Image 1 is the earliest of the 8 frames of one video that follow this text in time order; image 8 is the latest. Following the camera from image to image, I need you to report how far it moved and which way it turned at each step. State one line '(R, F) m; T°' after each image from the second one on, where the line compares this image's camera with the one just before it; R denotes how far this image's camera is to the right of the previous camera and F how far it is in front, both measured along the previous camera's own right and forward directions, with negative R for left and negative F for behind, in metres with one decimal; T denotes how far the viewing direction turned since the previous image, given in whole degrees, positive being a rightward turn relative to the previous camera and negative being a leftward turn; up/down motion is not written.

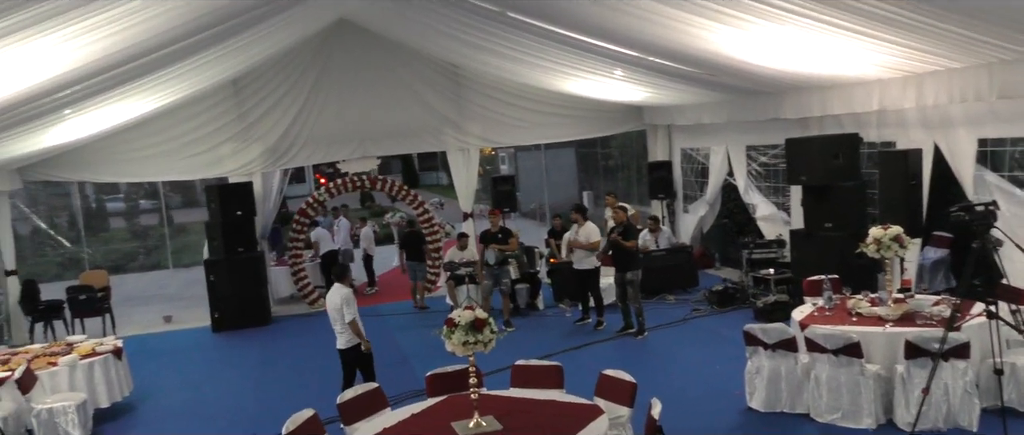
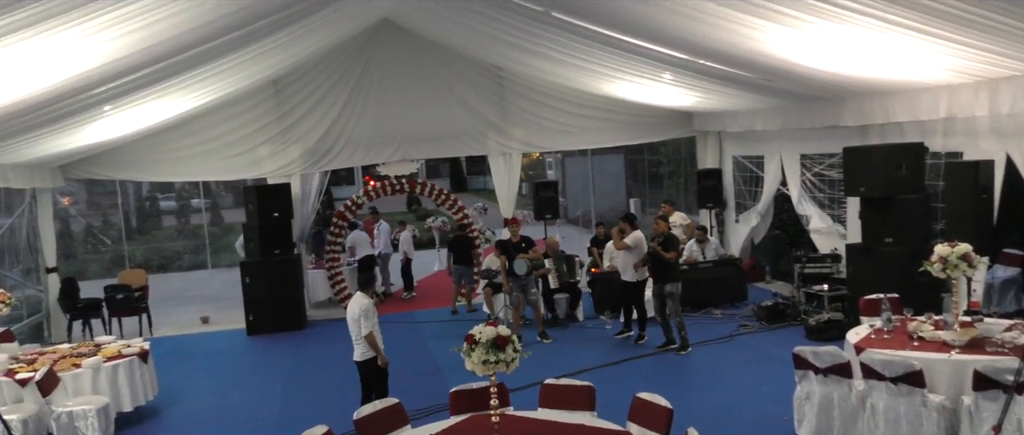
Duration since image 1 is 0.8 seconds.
(+0.1, +0.4) m; -3°
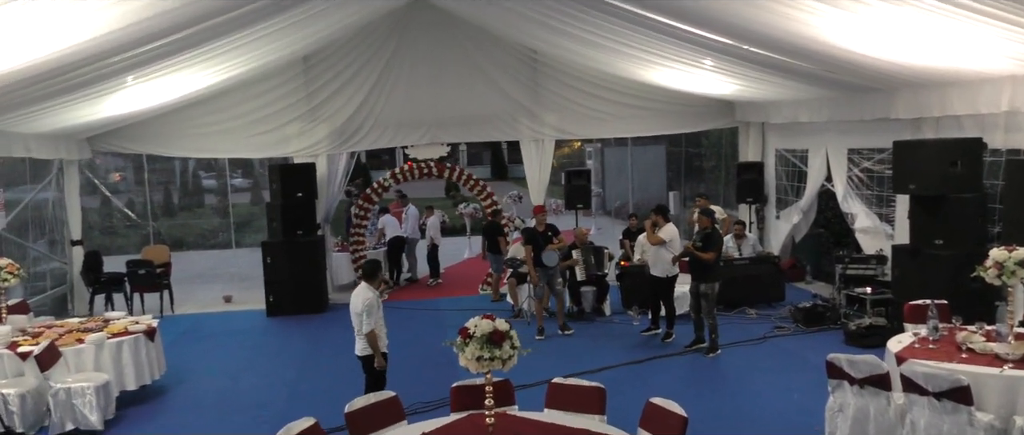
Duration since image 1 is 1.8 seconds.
(+0.2, +0.4) m; -3°
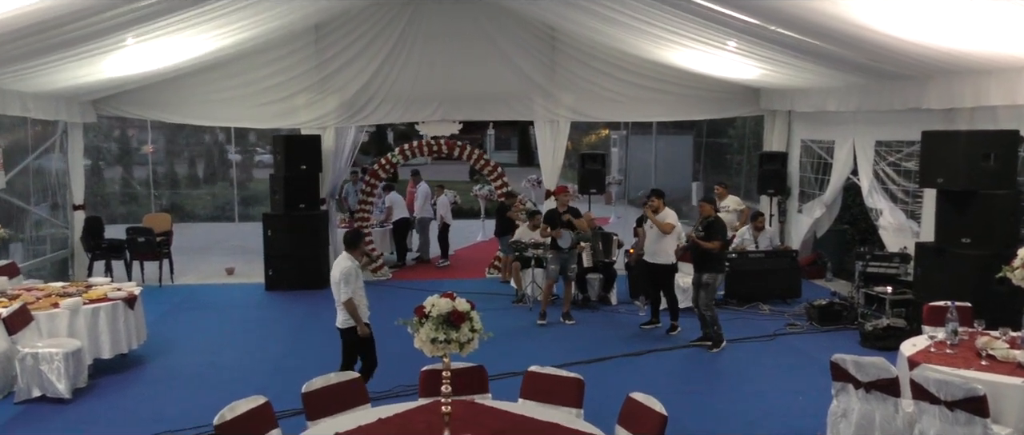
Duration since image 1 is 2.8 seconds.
(+0.3, +0.4) m; -2°
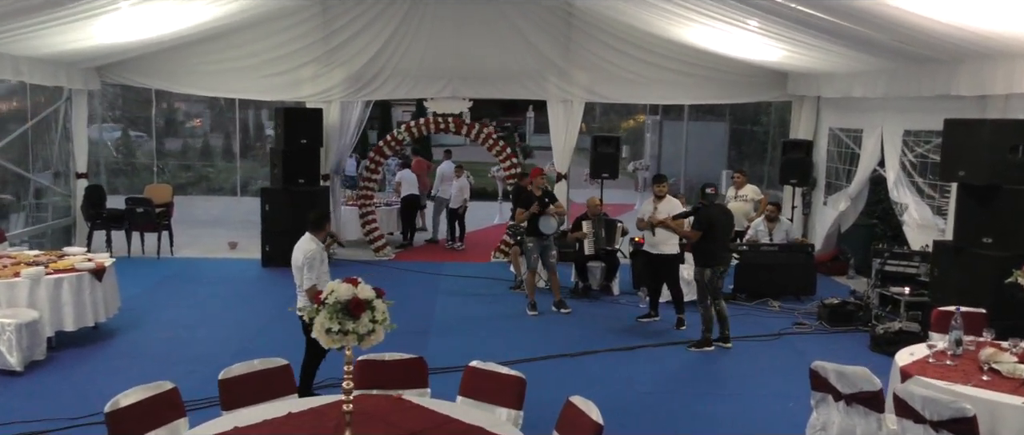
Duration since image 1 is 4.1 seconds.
(+0.6, +0.5) m; -3°
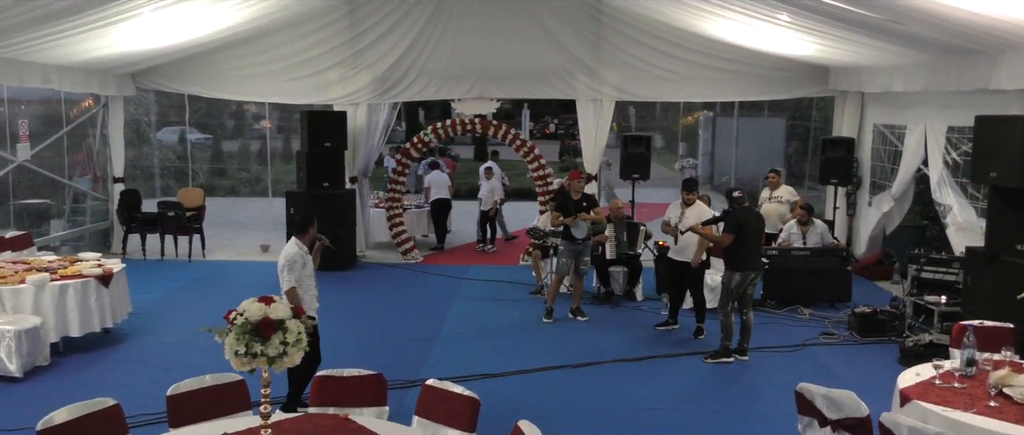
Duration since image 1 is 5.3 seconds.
(+0.6, +0.3) m; -5°
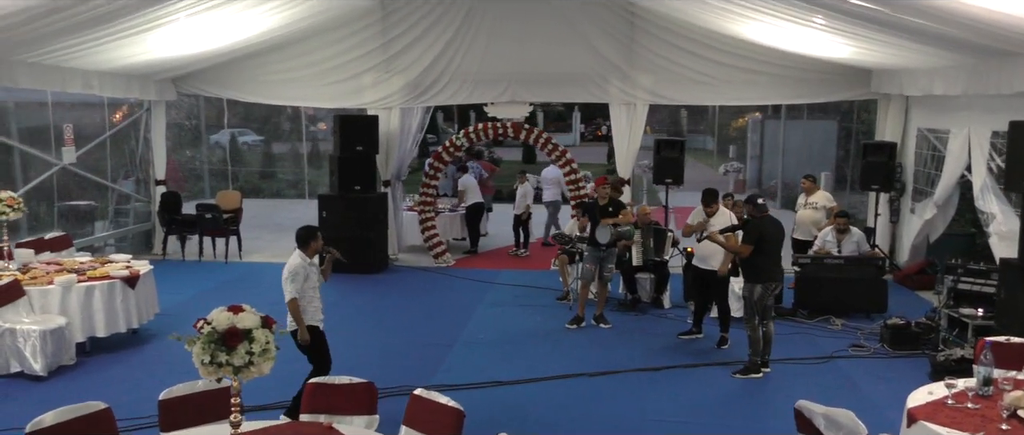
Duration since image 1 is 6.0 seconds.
(+0.3, +0.1) m; -4°
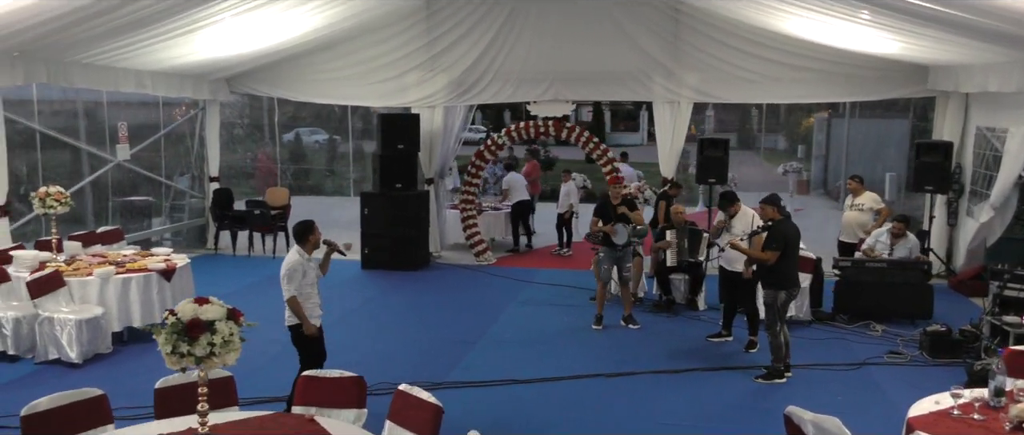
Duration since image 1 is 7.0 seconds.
(+0.5, 0.0) m; -5°
